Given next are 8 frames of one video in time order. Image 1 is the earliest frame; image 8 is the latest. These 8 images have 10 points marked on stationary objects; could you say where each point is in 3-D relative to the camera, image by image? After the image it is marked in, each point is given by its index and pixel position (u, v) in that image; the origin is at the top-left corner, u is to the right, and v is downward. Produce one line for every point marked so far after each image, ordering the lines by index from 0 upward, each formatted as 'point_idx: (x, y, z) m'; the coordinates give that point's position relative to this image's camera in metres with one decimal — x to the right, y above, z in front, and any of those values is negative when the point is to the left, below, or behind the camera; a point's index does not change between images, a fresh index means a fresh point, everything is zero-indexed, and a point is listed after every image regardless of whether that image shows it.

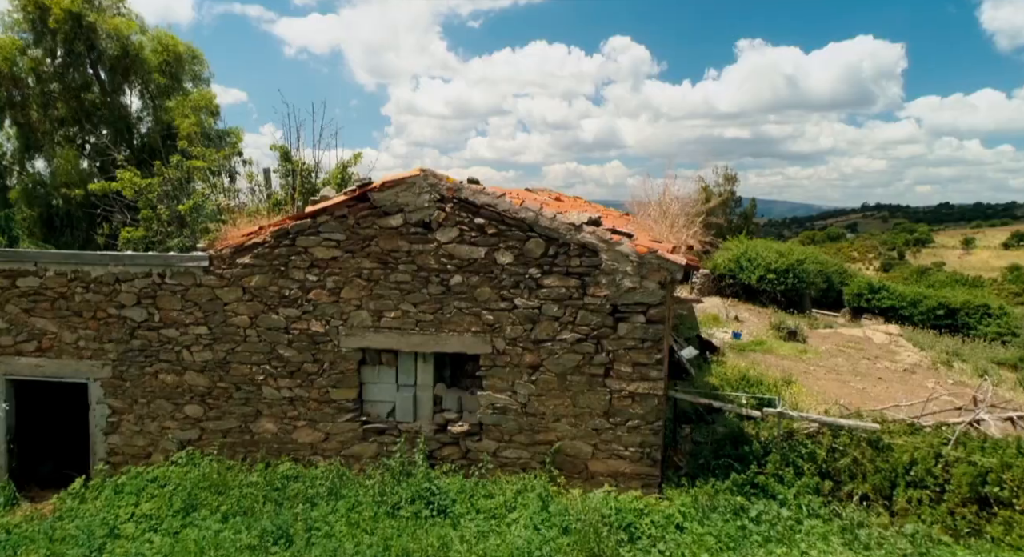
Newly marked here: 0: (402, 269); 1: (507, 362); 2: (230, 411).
0: (-1.0, +0.1, +6.0) m
1: (0.0, -0.8, +5.9) m
2: (-2.8, -1.3, +6.2) m
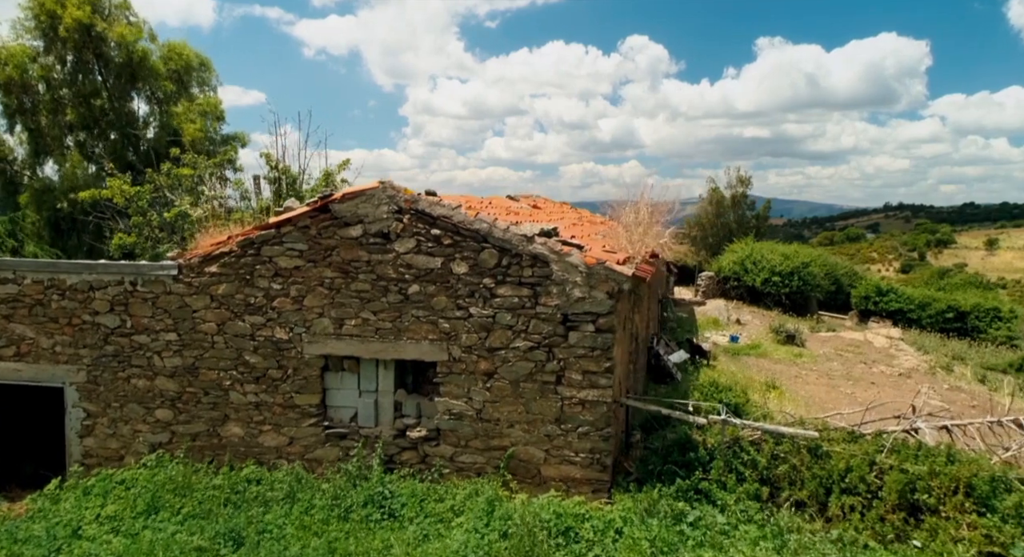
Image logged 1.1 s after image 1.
0: (-1.5, 0.0, +6.2) m
1: (-0.5, -0.9, +6.1) m
2: (-3.2, -1.4, +6.4) m
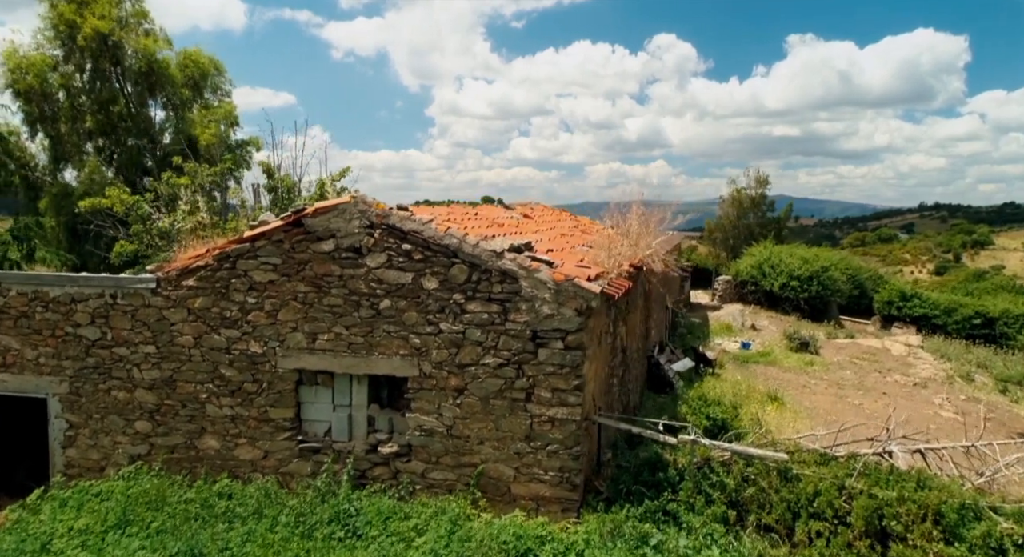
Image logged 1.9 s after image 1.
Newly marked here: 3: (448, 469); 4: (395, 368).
0: (-1.7, -0.1, +6.2) m
1: (-0.7, -1.0, +6.0) m
2: (-3.5, -1.5, +6.5) m
3: (-0.6, -1.8, +6.1) m
4: (-1.1, -0.9, +6.1) m
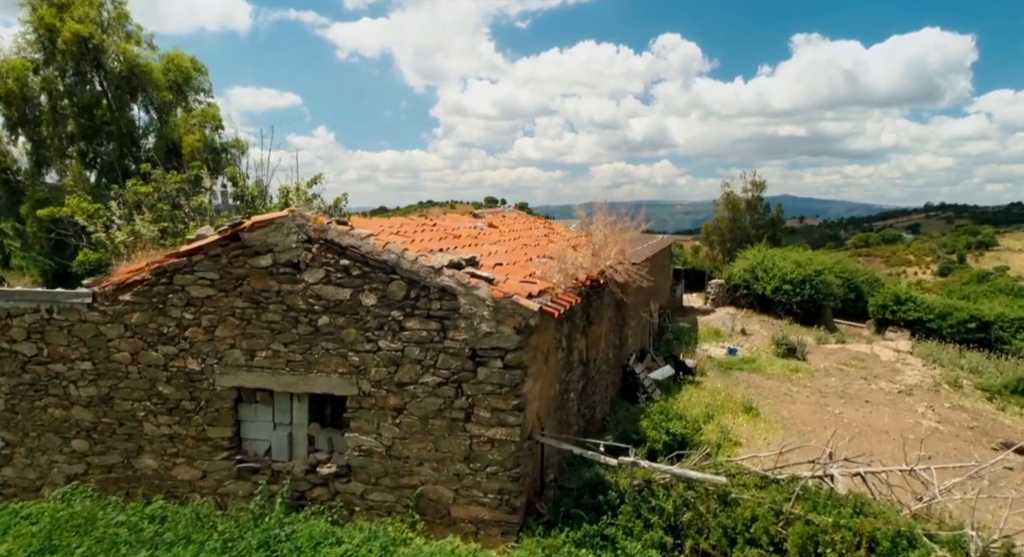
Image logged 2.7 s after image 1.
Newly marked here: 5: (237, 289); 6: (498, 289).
0: (-2.3, -0.3, +6.0) m
1: (-1.3, -1.2, +5.9) m
2: (-4.0, -1.7, +6.4) m
3: (-1.2, -2.0, +5.9) m
4: (-1.7, -1.0, +5.9) m
5: (-2.6, -0.1, +6.1) m
6: (-0.1, -0.1, +5.6) m
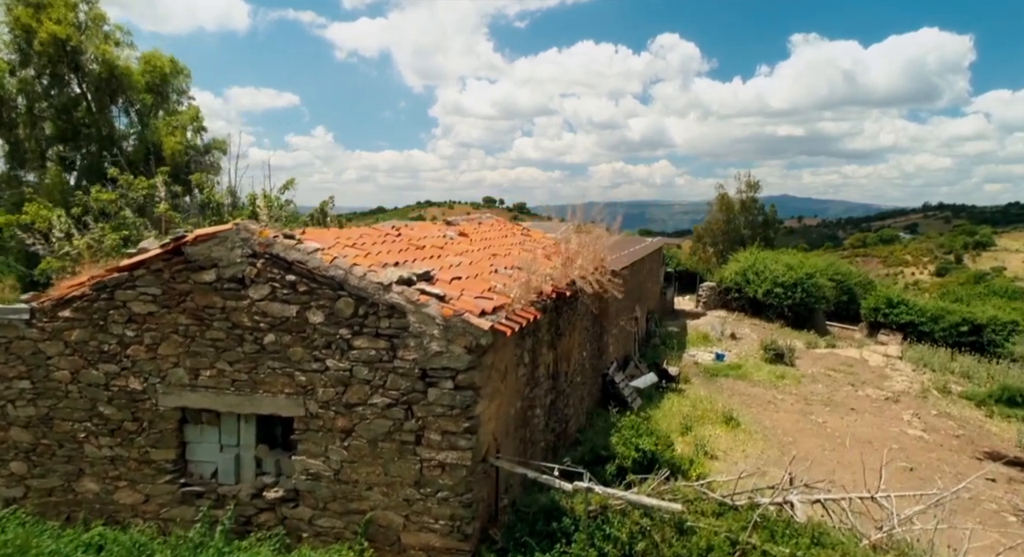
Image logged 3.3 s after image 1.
0: (-2.7, -0.4, +5.8) m
1: (-1.7, -1.3, +5.6) m
2: (-4.4, -1.8, +6.1) m
3: (-1.6, -2.1, +5.6) m
4: (-2.1, -1.2, +5.7) m
5: (-3.1, -0.2, +5.8) m
6: (-0.5, -0.2, +5.4) m
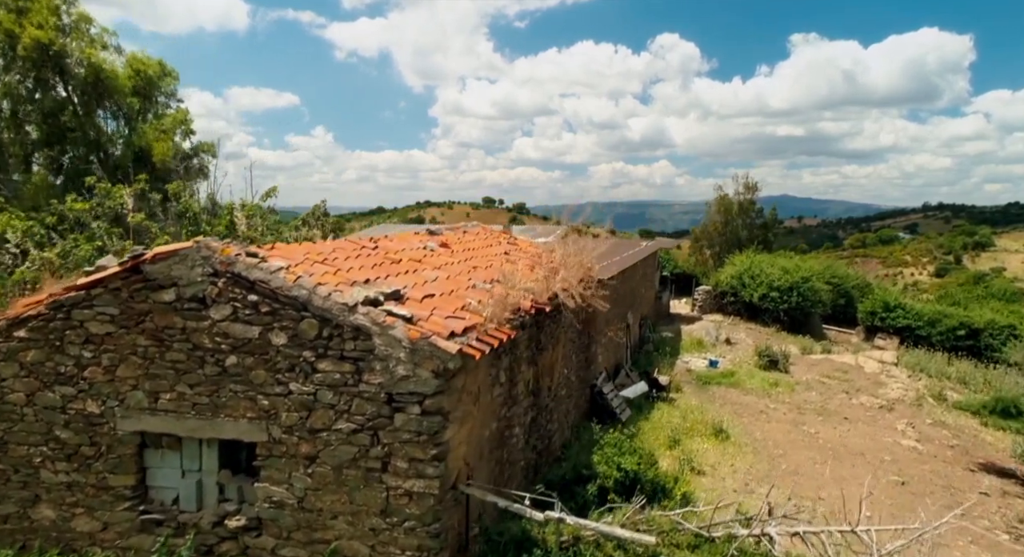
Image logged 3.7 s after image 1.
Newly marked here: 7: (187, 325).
0: (-2.9, -0.6, +5.5) m
1: (-2.0, -1.5, +5.4) m
2: (-4.7, -2.0, +5.9) m
3: (-1.8, -2.3, +5.4) m
4: (-2.3, -1.3, +5.5) m
5: (-3.3, -0.4, +5.6) m
6: (-0.8, -0.4, +5.2) m
7: (-2.8, -0.4, +5.5) m
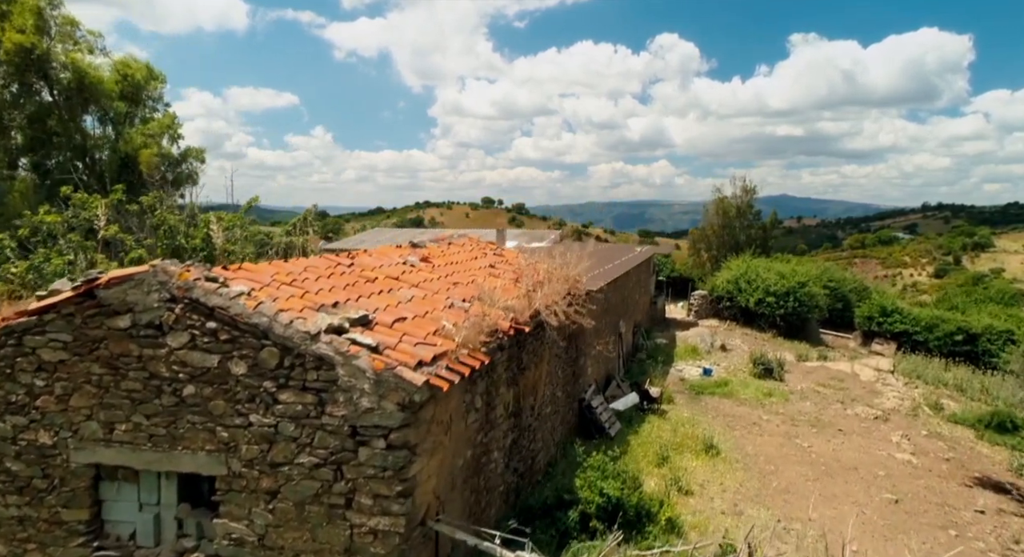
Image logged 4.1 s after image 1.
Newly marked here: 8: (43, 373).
0: (-3.2, -0.8, +5.3) m
1: (-2.2, -1.7, +5.2) m
2: (-4.9, -2.2, +5.6) m
3: (-2.1, -2.5, +5.2) m
4: (-2.6, -1.5, +5.2) m
5: (-3.5, -0.6, +5.3) m
6: (-1.0, -0.6, +4.9) m
7: (-3.1, -0.6, +5.2) m
8: (-4.0, -0.8, +5.4) m
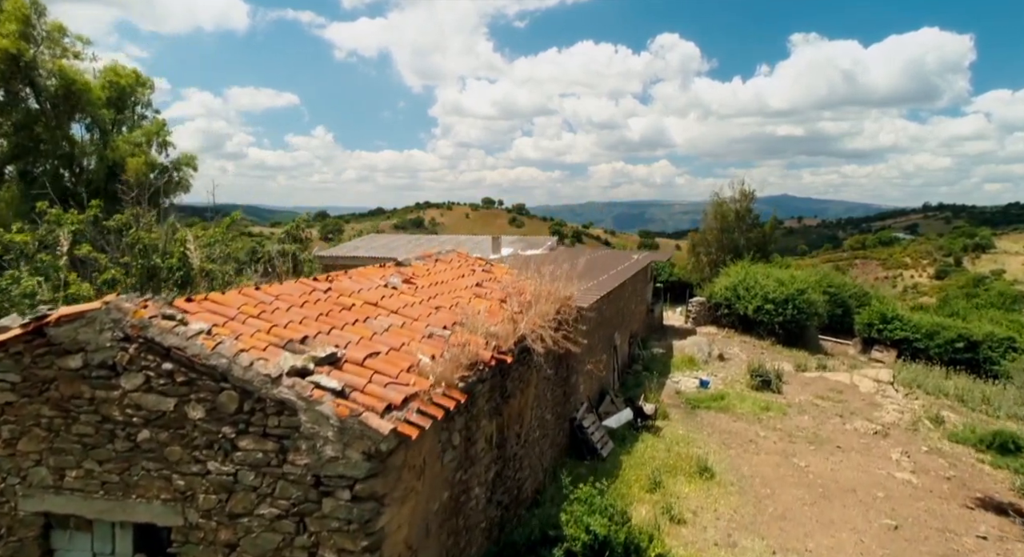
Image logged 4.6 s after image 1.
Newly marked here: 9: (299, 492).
0: (-3.4, -1.1, +5.0) m
1: (-2.4, -2.0, +4.8) m
2: (-5.1, -2.5, +5.3) m
3: (-2.2, -2.8, +4.8) m
4: (-2.8, -1.8, +4.9) m
5: (-3.7, -0.9, +5.0) m
6: (-1.2, -0.9, +4.6) m
7: (-3.3, -0.9, +4.9) m
8: (-4.2, -1.1, +5.1) m
9: (-1.6, -1.6, +4.6) m
